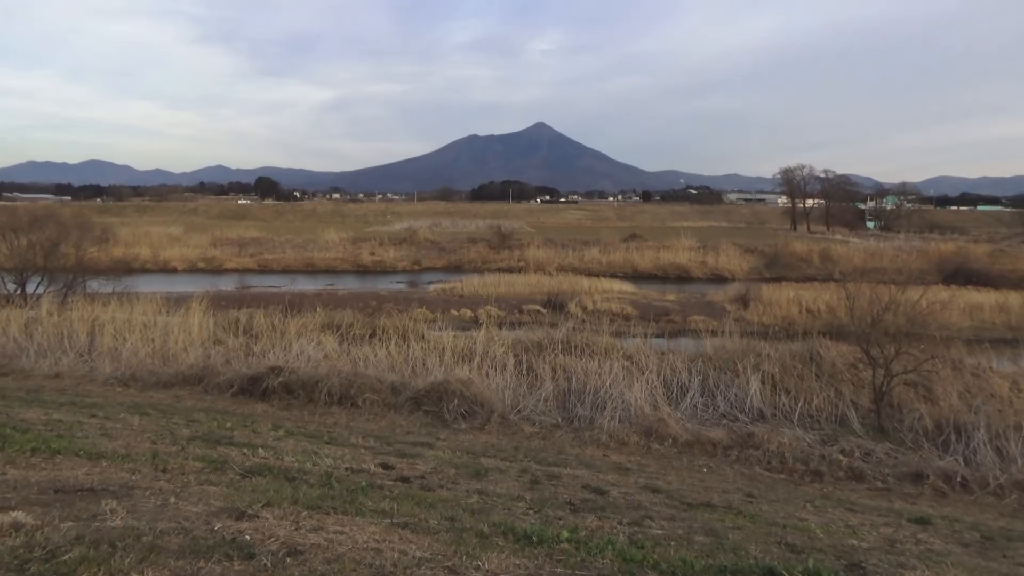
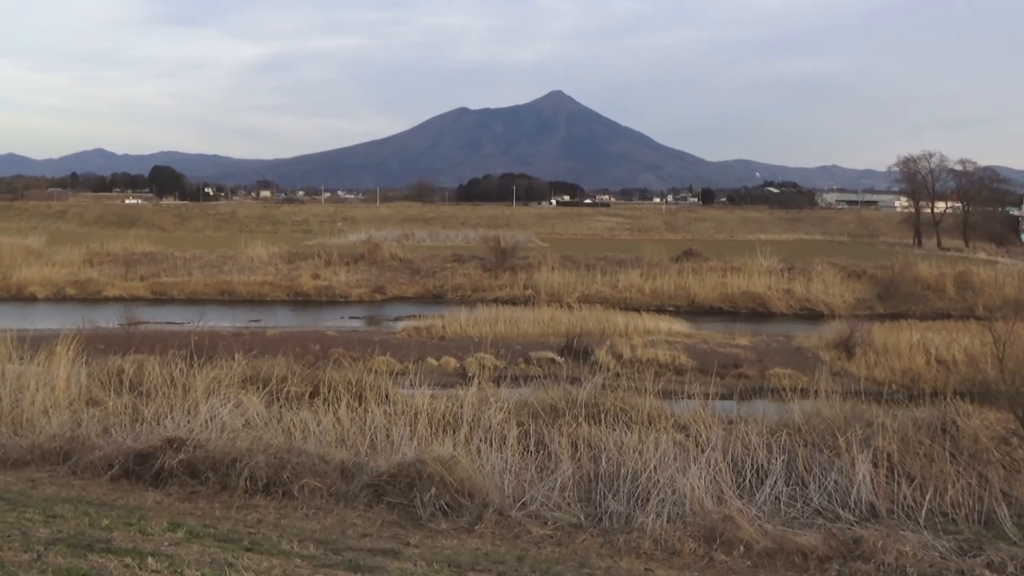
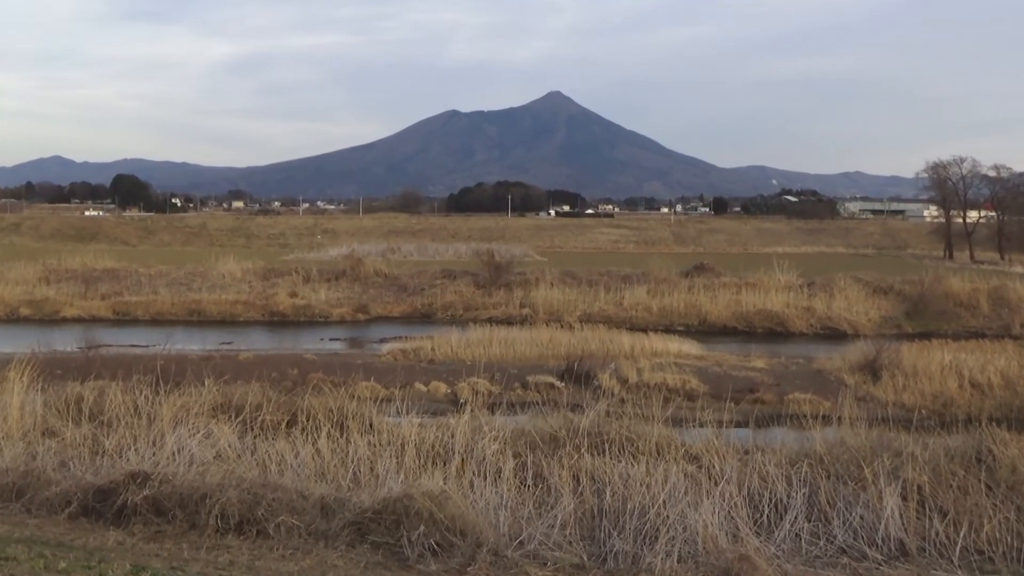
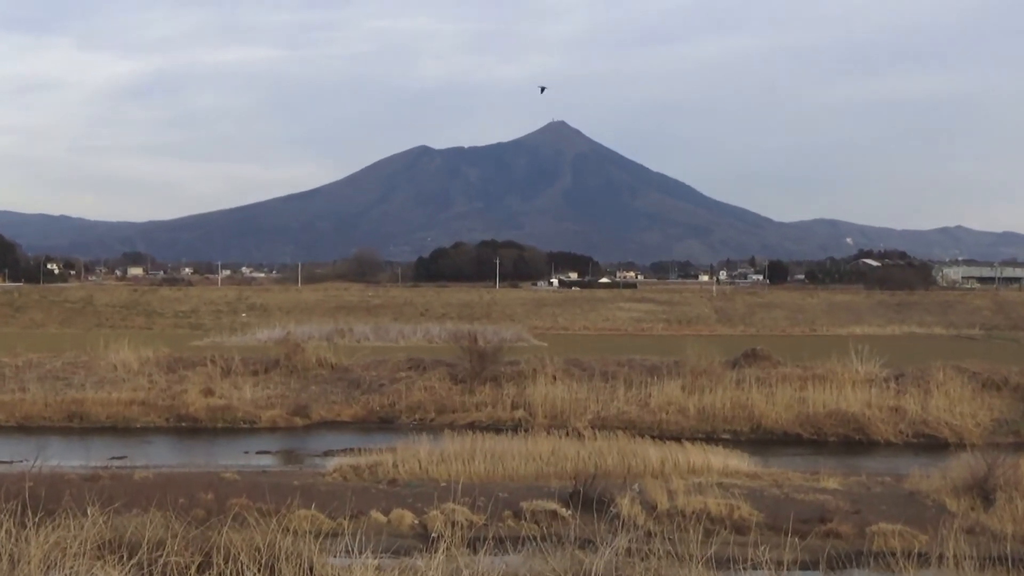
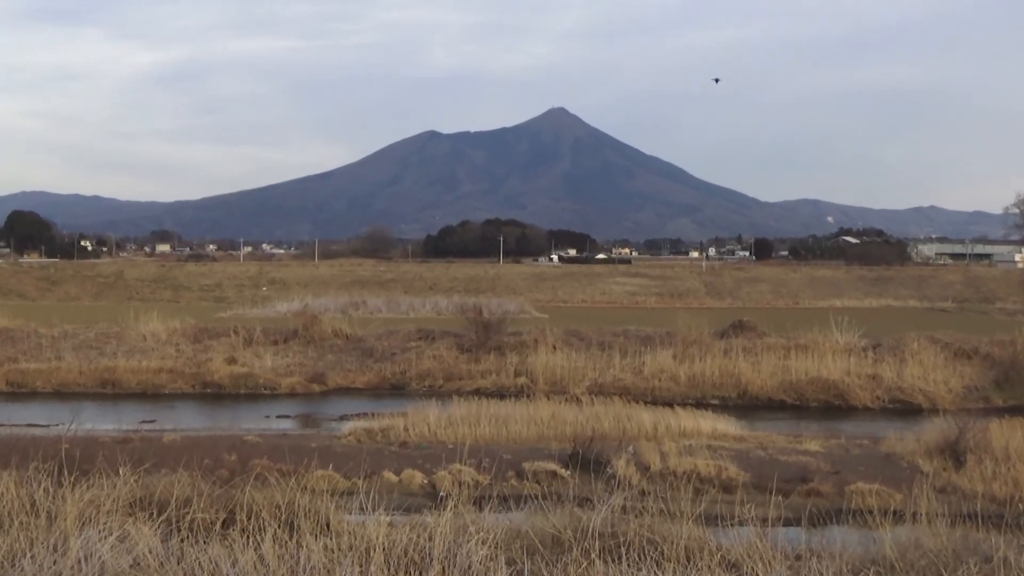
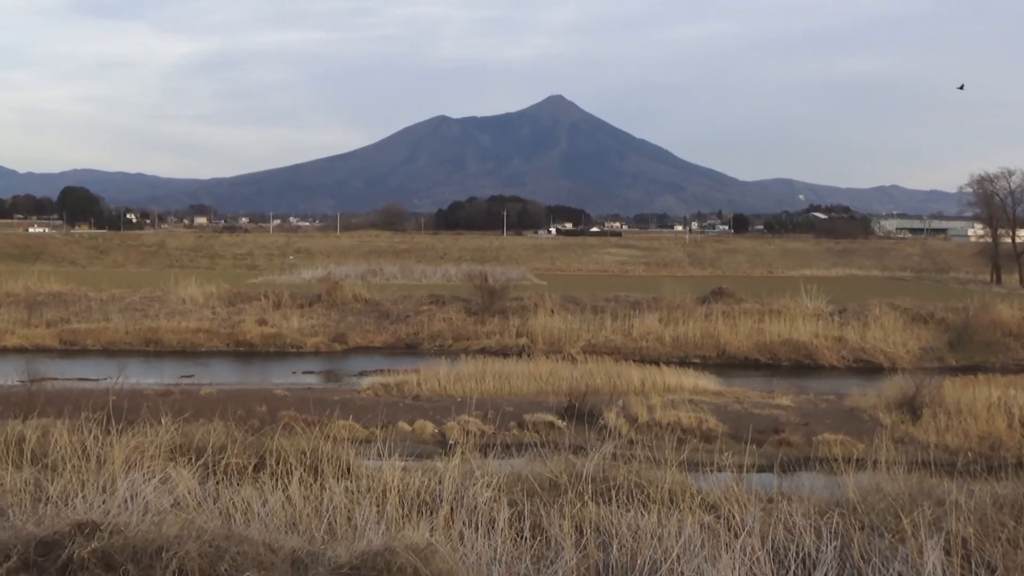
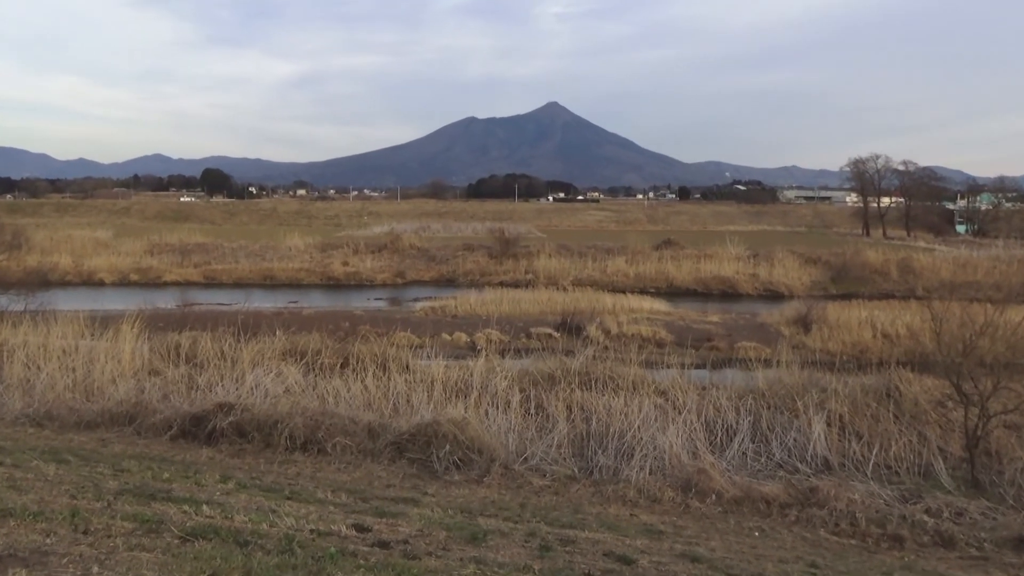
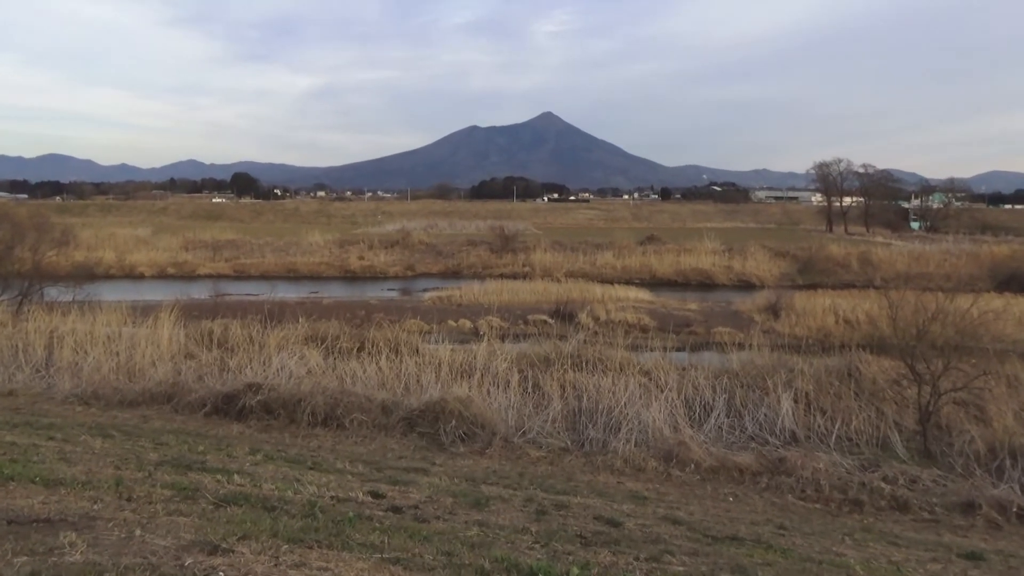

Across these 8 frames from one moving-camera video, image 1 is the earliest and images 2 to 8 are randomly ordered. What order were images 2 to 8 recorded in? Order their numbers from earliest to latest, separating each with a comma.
8, 7, 2, 3, 6, 5, 4
